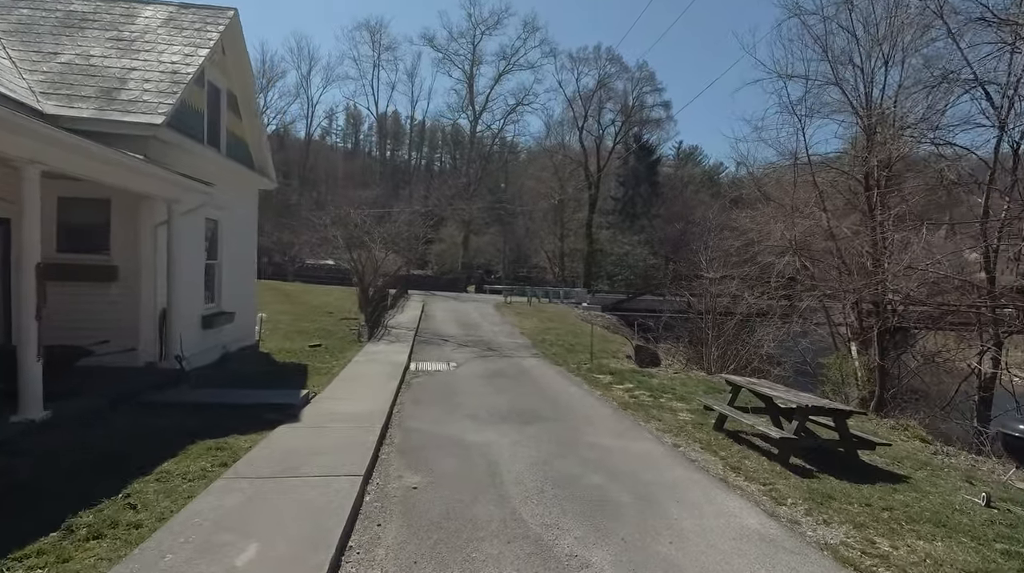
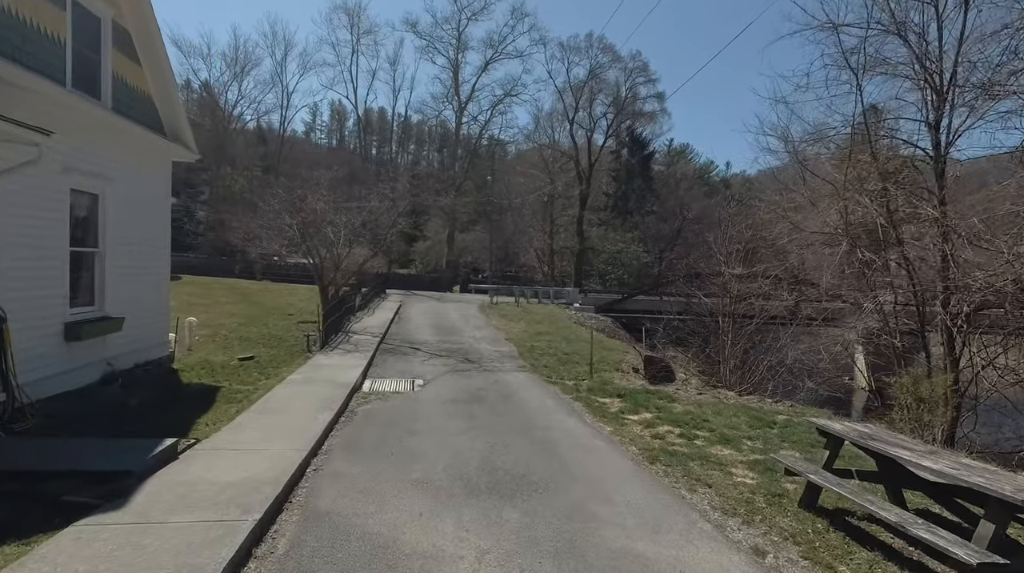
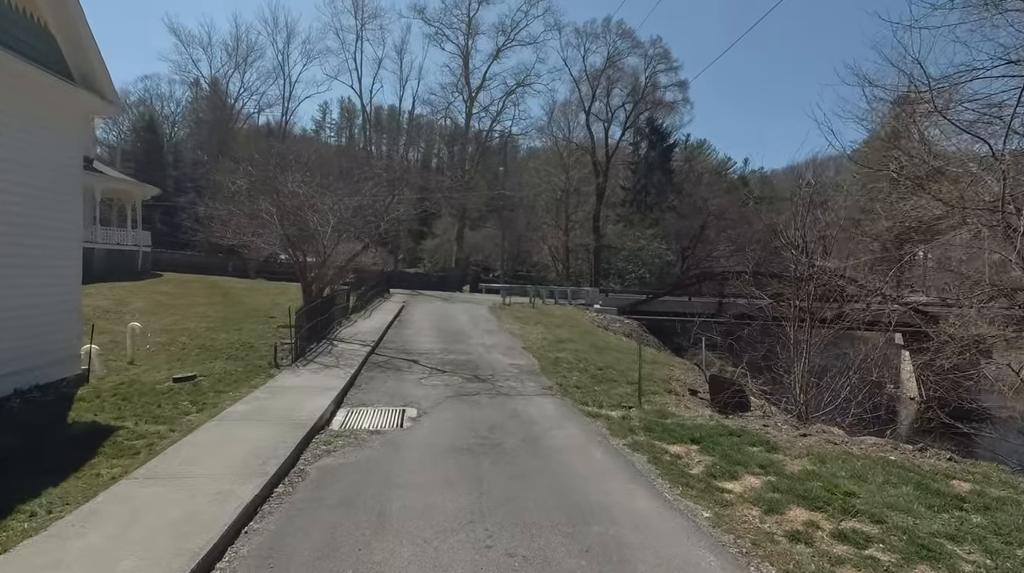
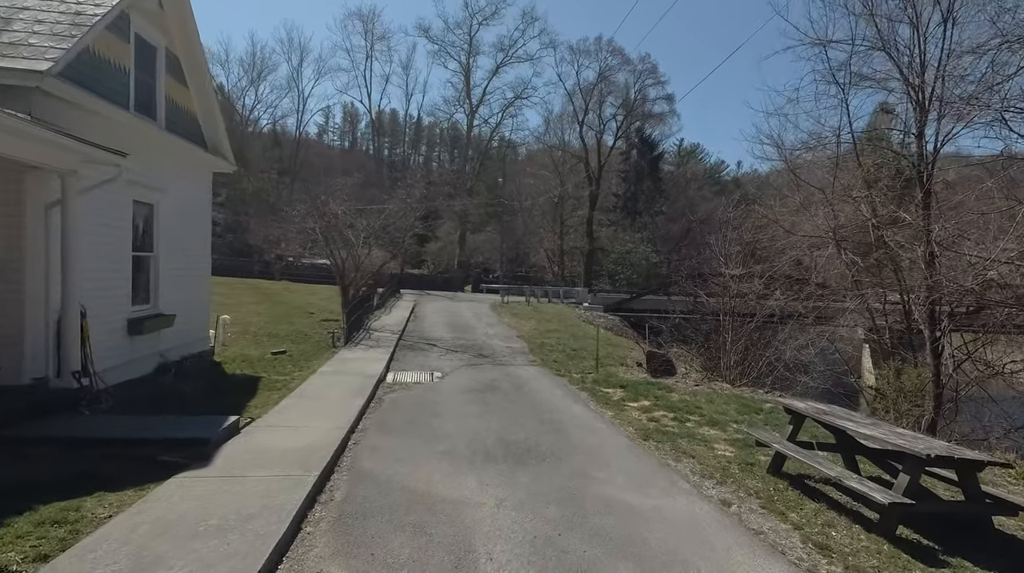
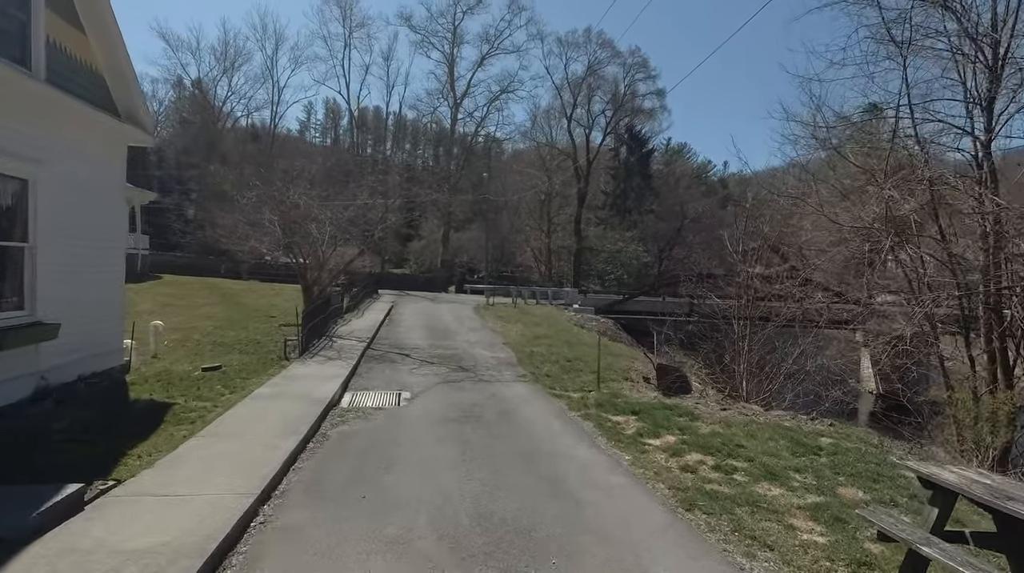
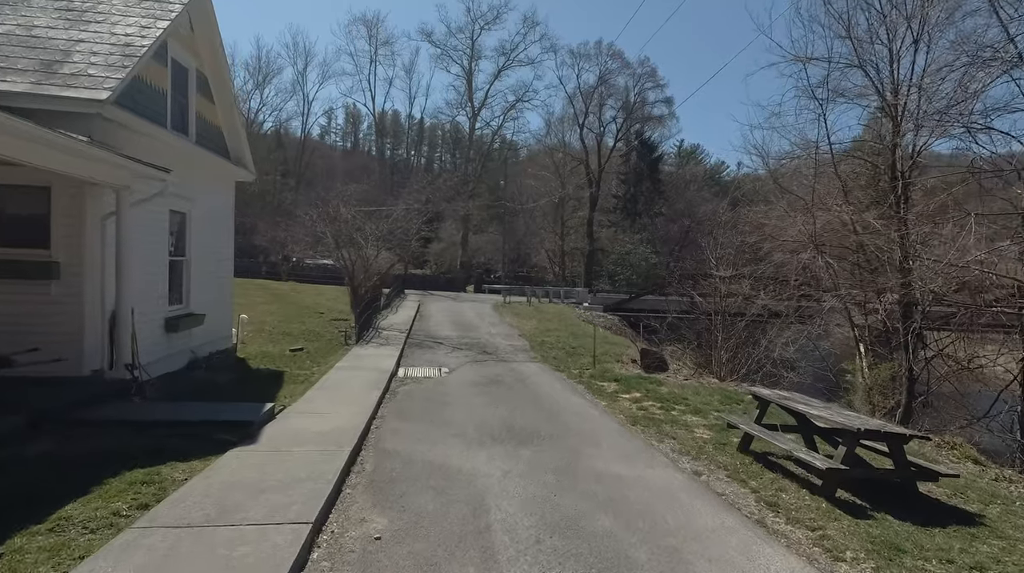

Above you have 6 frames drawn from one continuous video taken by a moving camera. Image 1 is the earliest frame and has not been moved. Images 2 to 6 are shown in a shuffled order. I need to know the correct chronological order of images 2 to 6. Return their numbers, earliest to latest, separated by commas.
6, 4, 2, 5, 3
